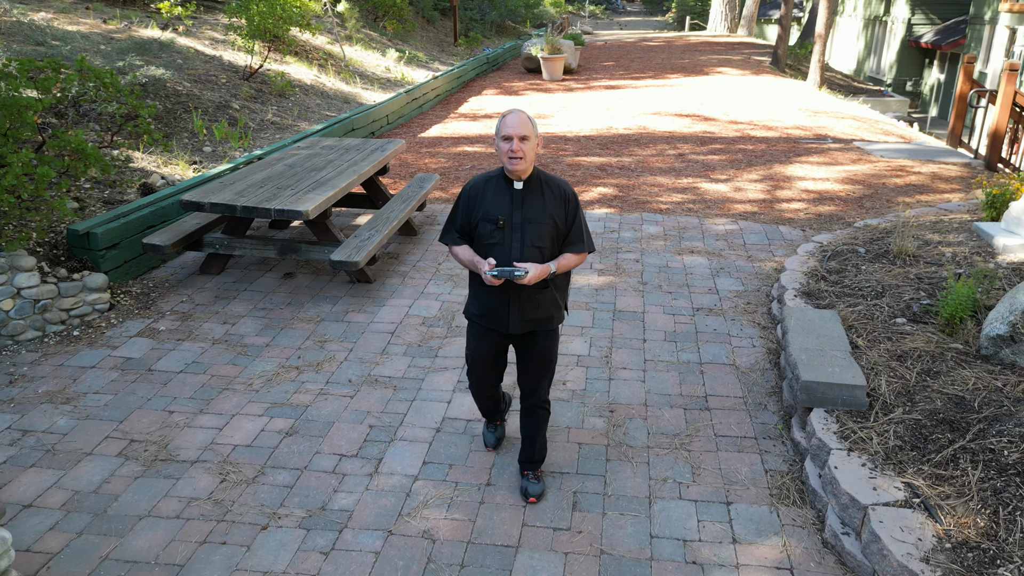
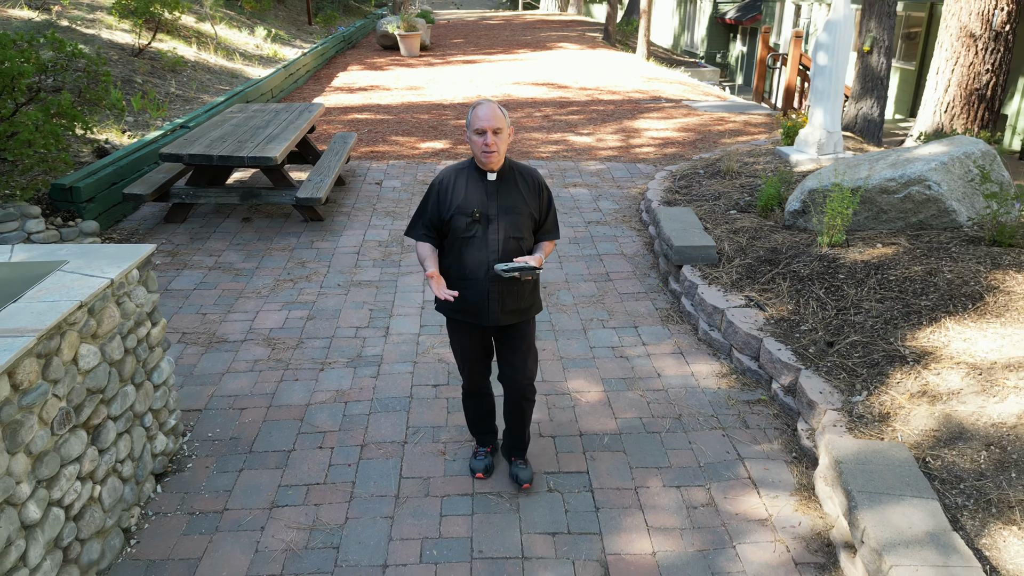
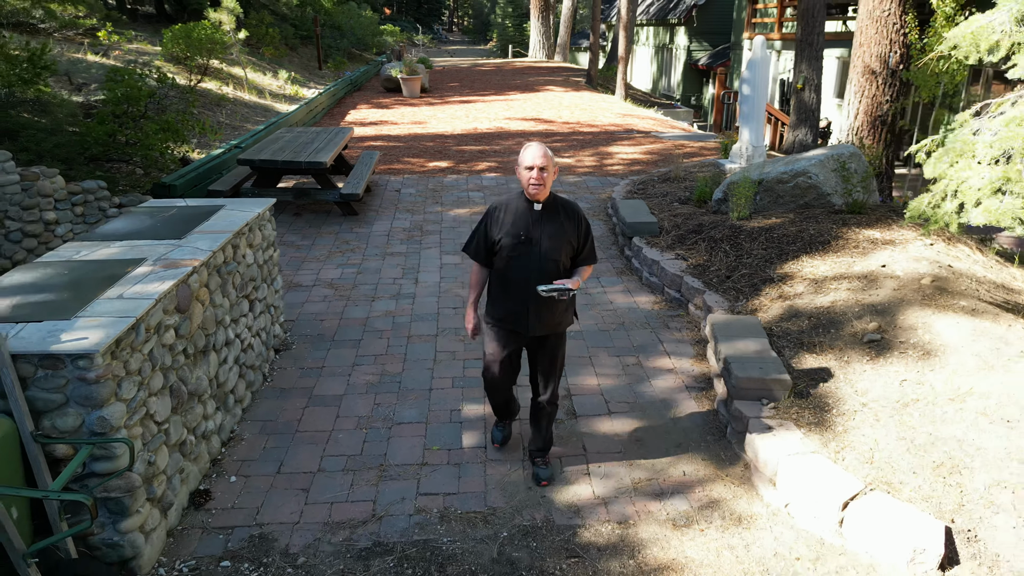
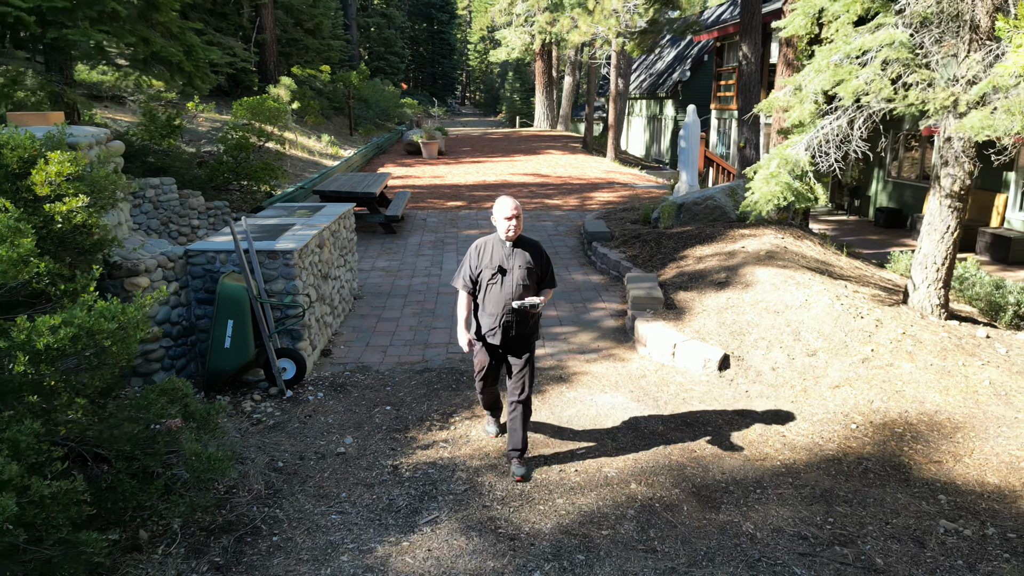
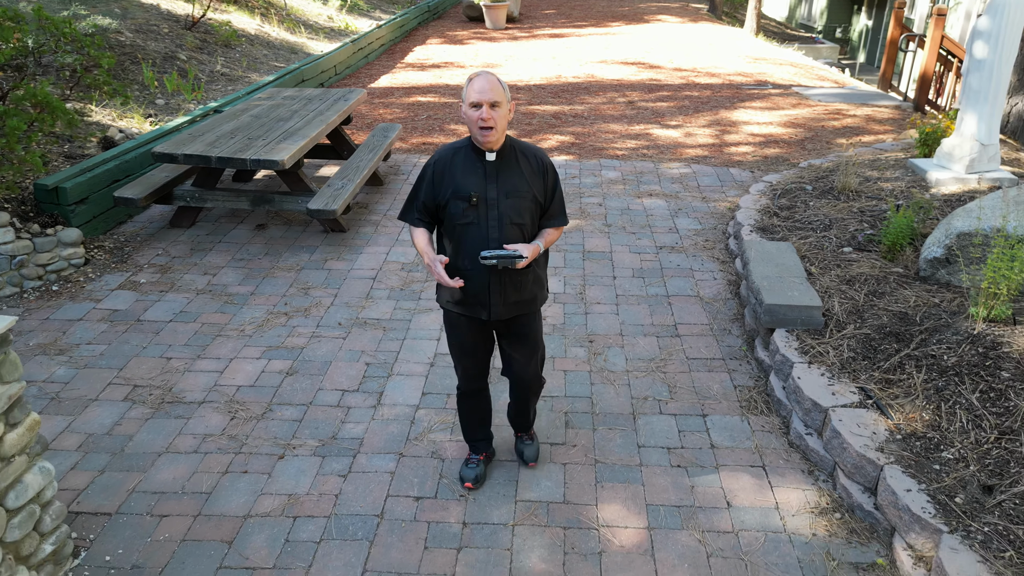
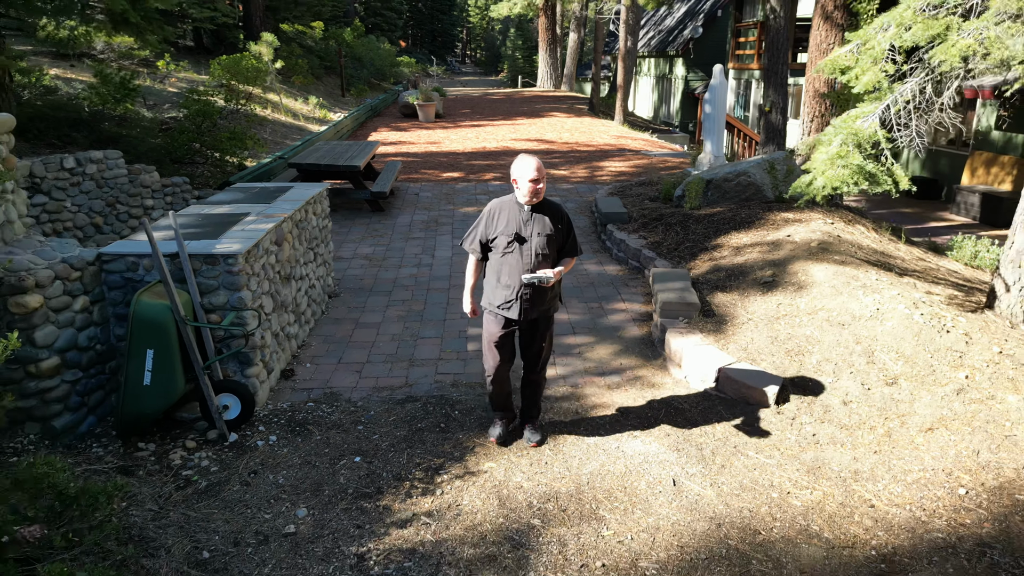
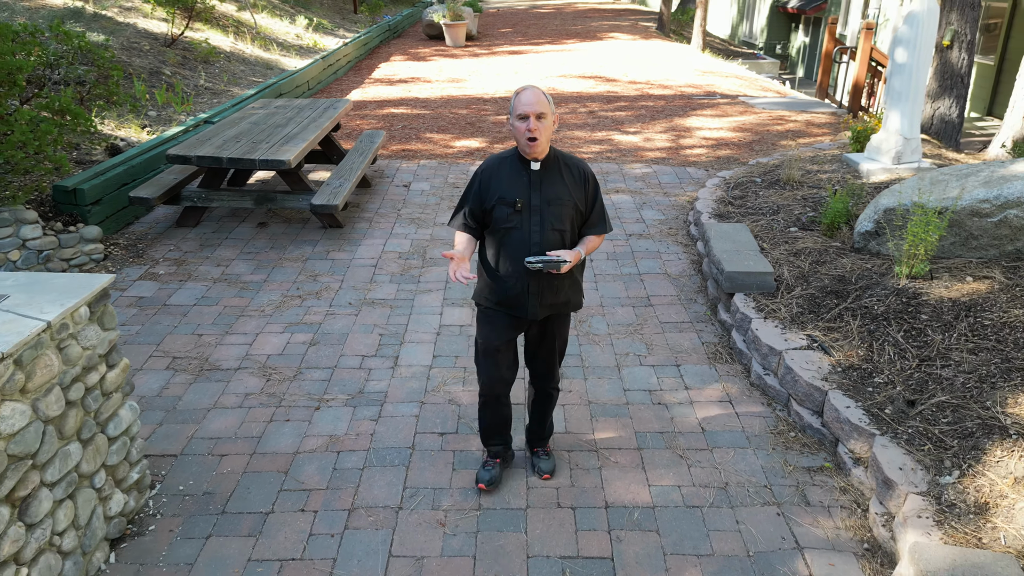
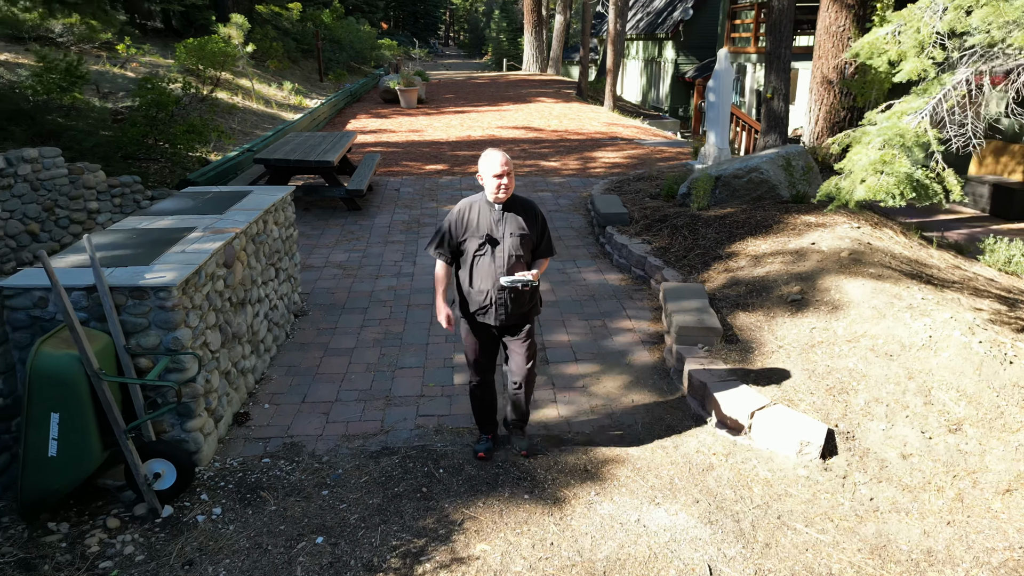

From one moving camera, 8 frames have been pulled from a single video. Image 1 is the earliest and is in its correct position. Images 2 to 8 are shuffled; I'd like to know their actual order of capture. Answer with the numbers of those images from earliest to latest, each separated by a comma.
5, 7, 2, 3, 8, 6, 4
